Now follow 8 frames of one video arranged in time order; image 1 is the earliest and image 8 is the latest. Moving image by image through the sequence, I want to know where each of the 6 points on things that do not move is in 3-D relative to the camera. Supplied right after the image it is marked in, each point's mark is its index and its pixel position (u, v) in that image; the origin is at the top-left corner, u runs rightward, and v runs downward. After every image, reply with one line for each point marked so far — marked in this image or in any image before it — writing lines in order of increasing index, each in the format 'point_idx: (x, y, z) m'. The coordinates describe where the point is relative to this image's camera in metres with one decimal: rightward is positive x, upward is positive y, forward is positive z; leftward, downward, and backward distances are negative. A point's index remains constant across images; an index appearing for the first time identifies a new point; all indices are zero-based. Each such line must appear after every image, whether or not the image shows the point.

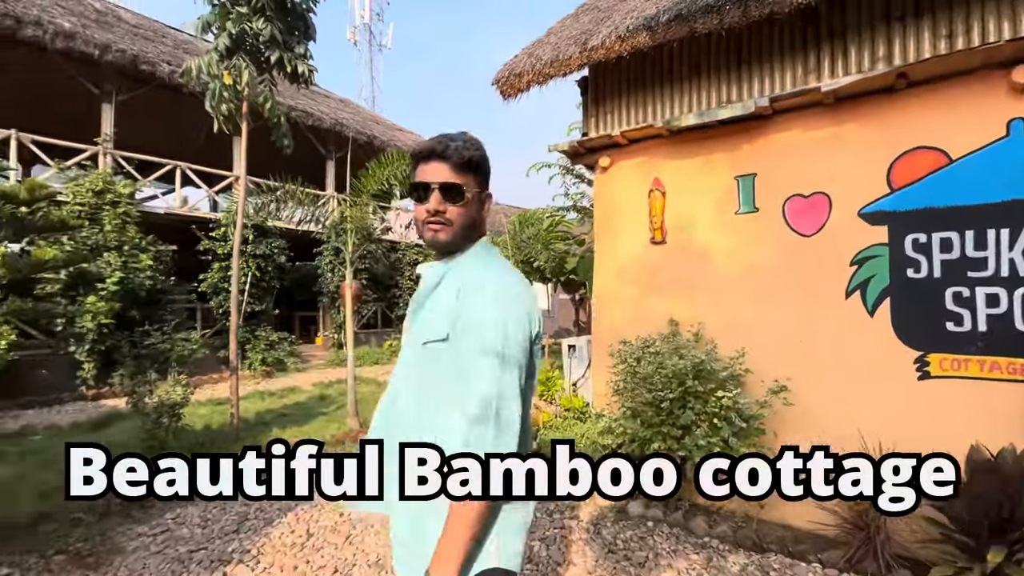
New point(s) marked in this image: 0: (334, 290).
0: (-3.9, 0.0, +10.6) m
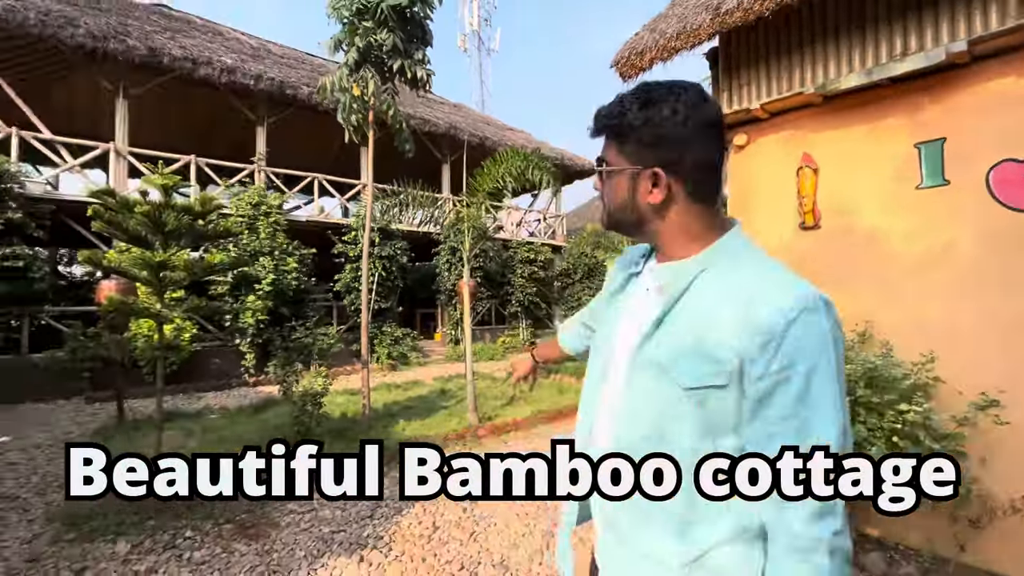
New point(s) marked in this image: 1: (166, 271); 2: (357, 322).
0: (-1.4, 0.0, +11.0) m
1: (-2.7, +0.2, +3.7) m
2: (-3.2, -0.7, +9.9) m
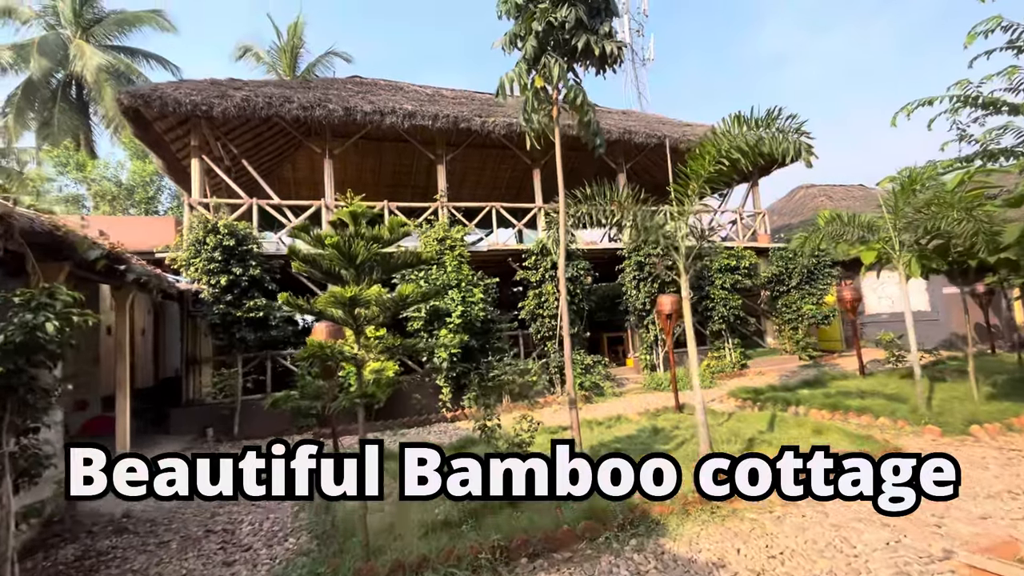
0: (+2.6, -0.4, +9.9) m
1: (-1.1, -0.1, +3.4) m
2: (+0.6, -1.2, +9.4) m
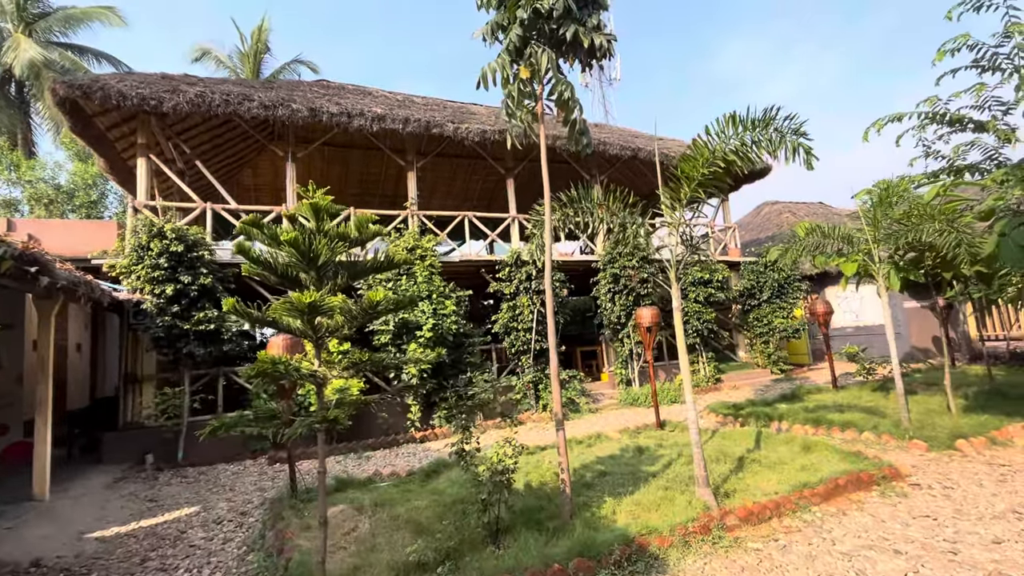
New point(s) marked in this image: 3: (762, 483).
0: (+2.1, -0.6, +9.6) m
1: (-1.2, -0.2, +3.0) m
2: (+0.1, -1.5, +9.0) m
3: (+2.2, -1.7, +4.3) m
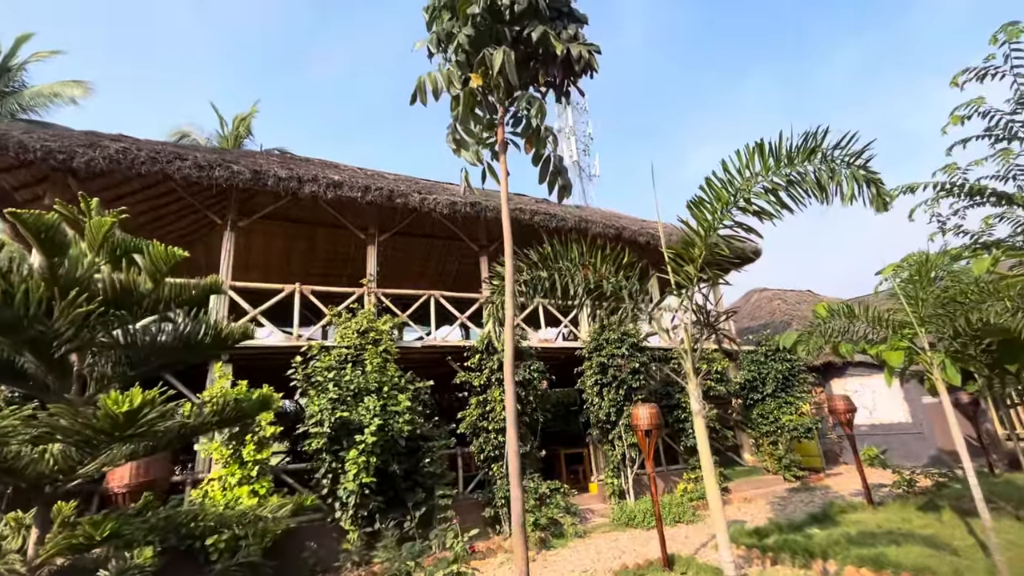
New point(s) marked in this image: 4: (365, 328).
0: (+1.6, -2.2, +8.2) m
1: (-1.4, -0.5, +1.6) m
2: (-0.4, -2.9, +7.4) m
3: (+1.9, -2.3, +2.7) m
4: (-2.2, -0.6, +7.1) m
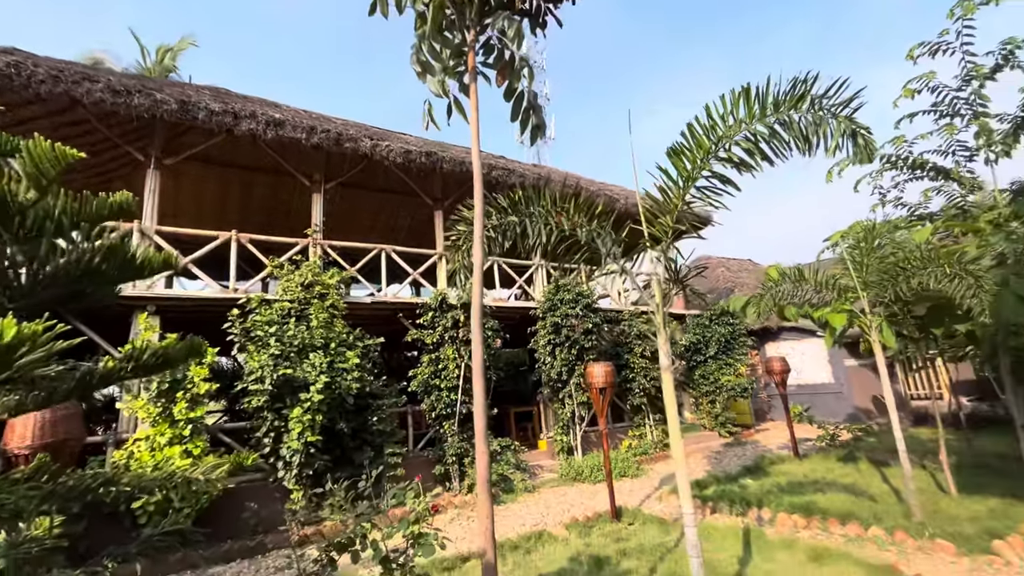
0: (+0.8, -1.5, +8.3) m
1: (-1.5, -0.2, +1.3) m
2: (-1.1, -2.2, +7.3) m
3: (+1.6, -2.1, +2.9) m
4: (-2.8, +0.1, +6.6) m
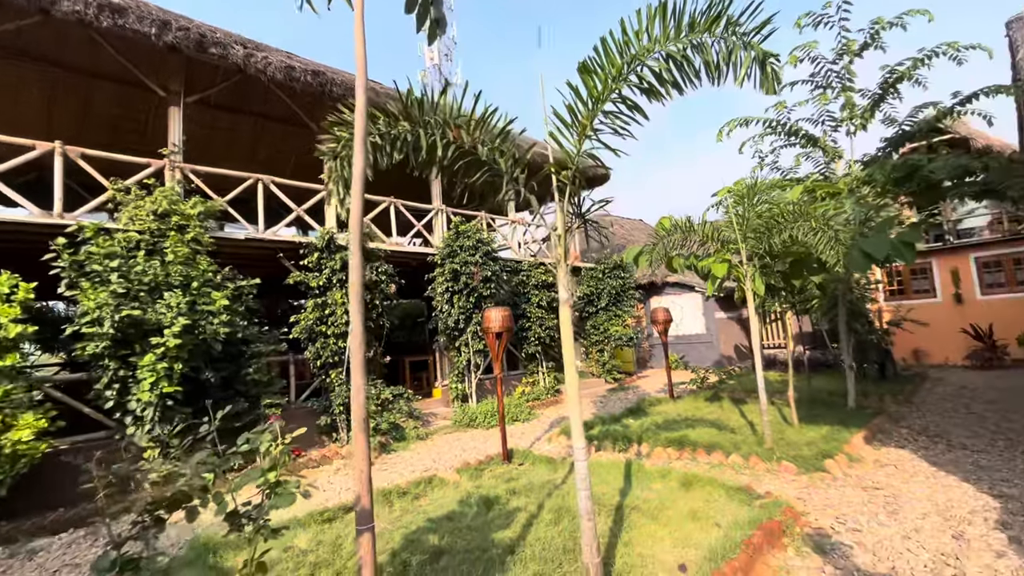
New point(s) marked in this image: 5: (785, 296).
0: (-1.0, -0.6, +8.1) m
1: (-1.7, 0.0, +0.7) m
2: (-2.6, -1.4, +6.8) m
3: (+0.9, -1.7, +3.0) m
4: (-4.0, +0.9, +5.6) m
5: (+4.1, -0.1, +7.2) m
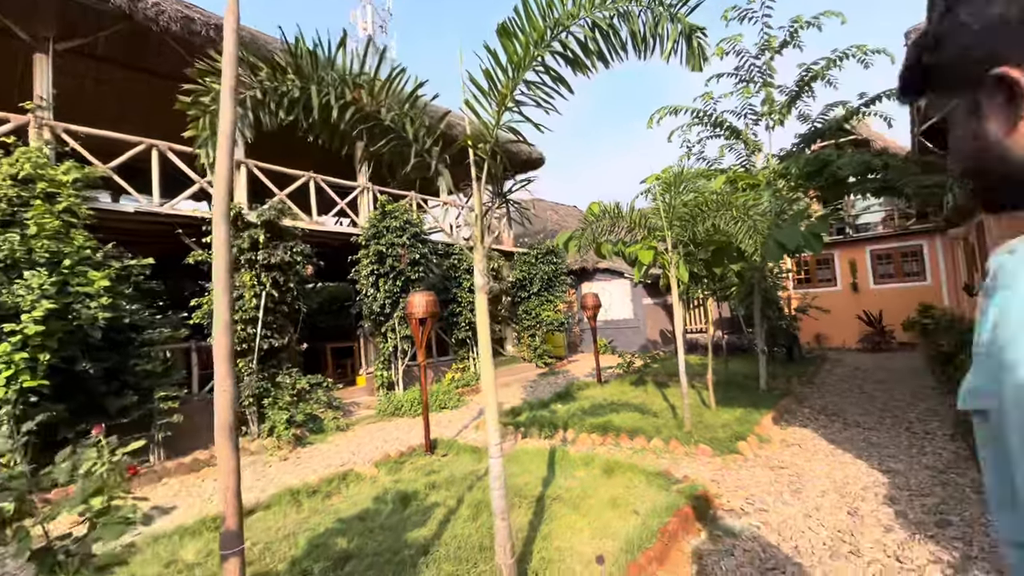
0: (-2.1, -0.4, +7.7) m
1: (-1.9, +0.1, +0.3) m
2: (-3.6, -1.1, +6.2) m
3: (+0.4, -1.6, +3.0) m
4: (-4.8, +1.1, +4.8) m
5: (+3.0, +0.1, +7.5) m
